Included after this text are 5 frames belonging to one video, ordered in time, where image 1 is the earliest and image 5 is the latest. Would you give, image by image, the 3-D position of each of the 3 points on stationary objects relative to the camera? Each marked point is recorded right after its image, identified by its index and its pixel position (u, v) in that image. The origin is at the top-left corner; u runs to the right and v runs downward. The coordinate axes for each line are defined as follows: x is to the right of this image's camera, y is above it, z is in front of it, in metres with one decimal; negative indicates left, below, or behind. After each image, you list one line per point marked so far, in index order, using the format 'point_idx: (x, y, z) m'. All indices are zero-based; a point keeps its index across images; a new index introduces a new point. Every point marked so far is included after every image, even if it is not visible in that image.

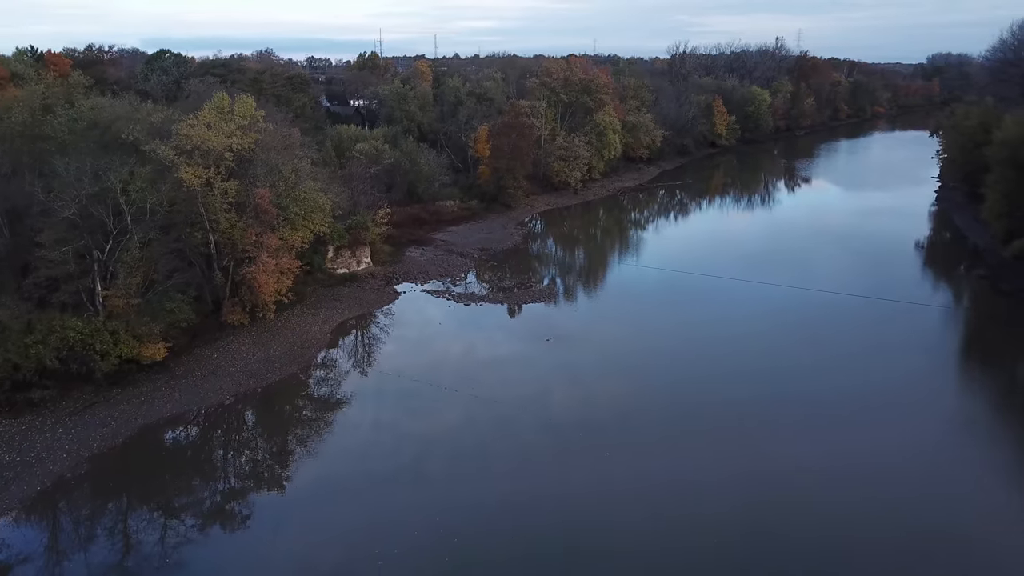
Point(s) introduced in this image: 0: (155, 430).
0: (-8.7, -3.5, +16.7) m
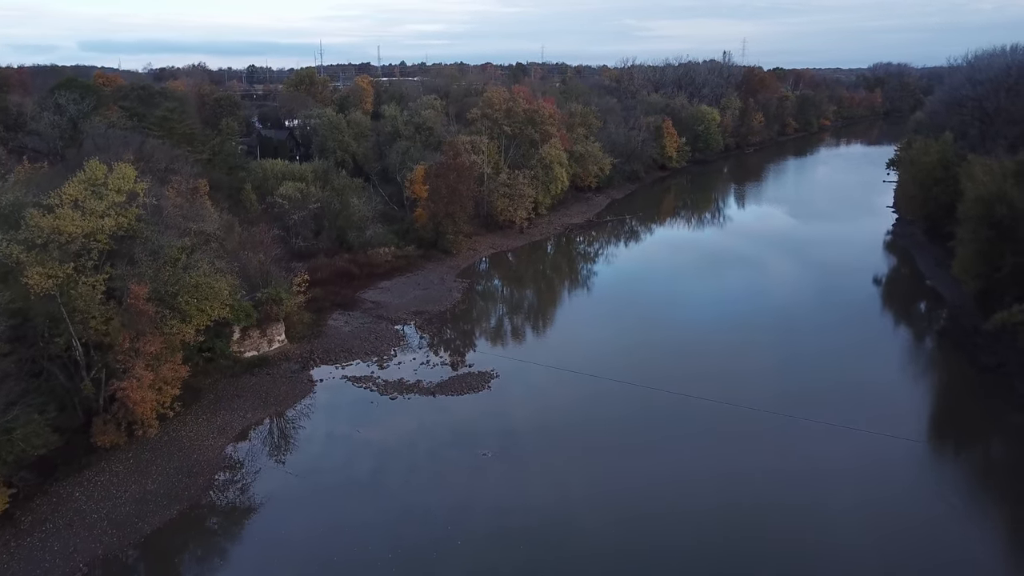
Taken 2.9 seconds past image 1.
0: (-10.3, -6.4, +13.3) m
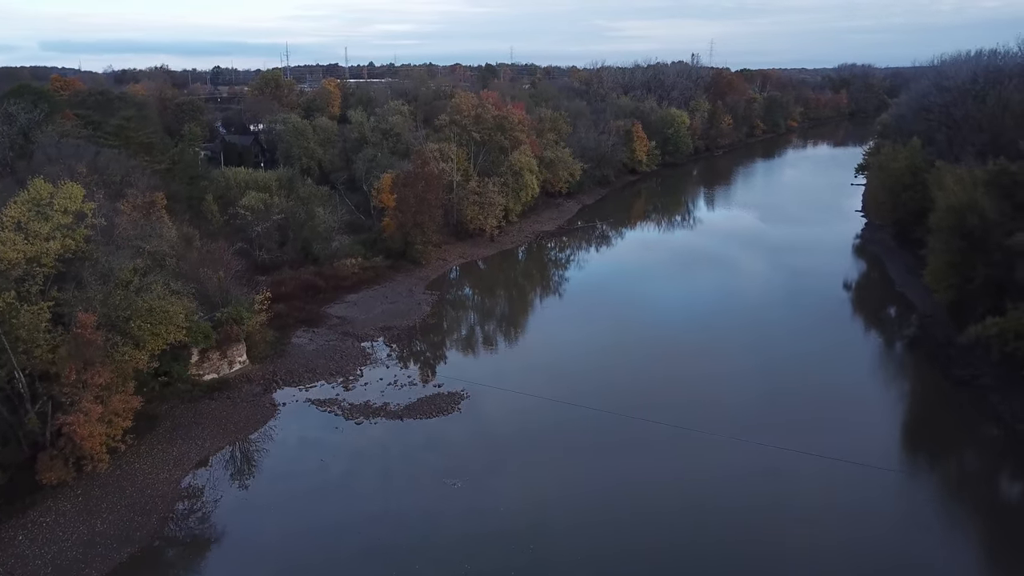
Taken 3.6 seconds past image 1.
0: (-10.8, -7.1, +12.4) m
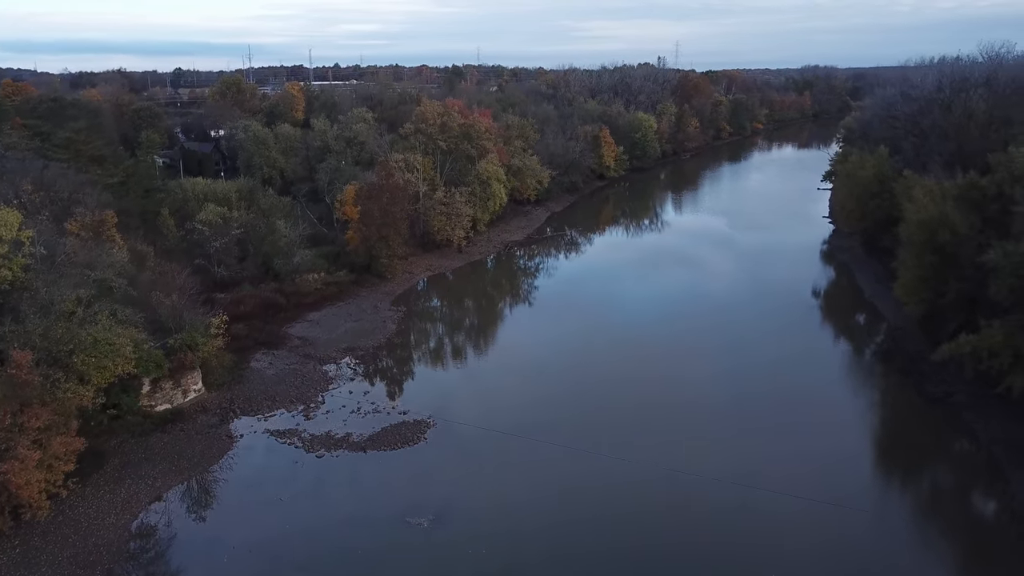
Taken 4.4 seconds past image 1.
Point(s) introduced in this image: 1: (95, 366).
0: (-11.4, -7.9, +11.4) m
1: (-11.1, -2.1, +18.1) m
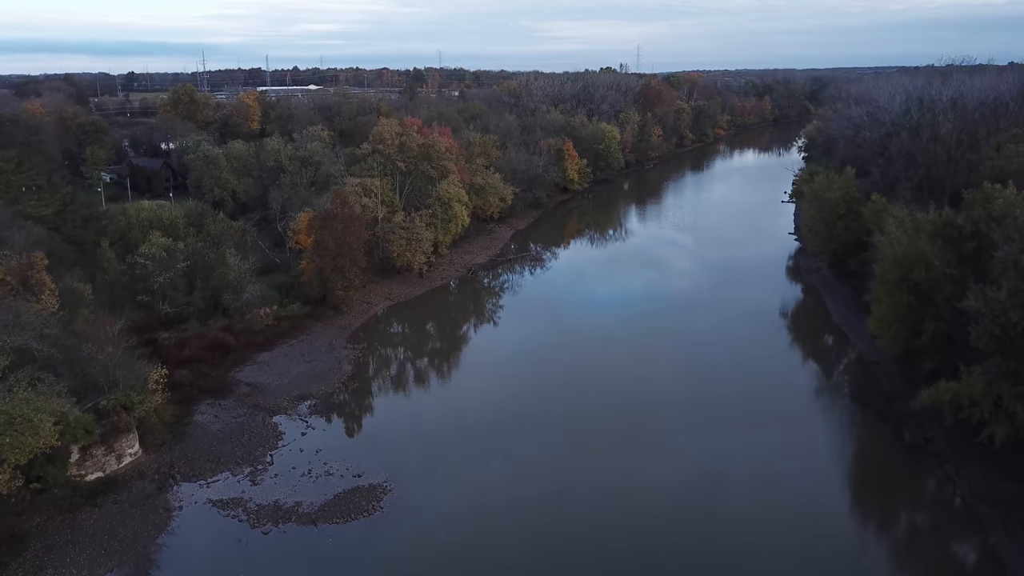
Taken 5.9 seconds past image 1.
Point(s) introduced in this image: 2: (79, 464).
0: (-11.9, -9.6, +9.7) m
1: (-12.1, -3.7, +16.4) m
2: (-12.2, -5.0, +19.3) m
